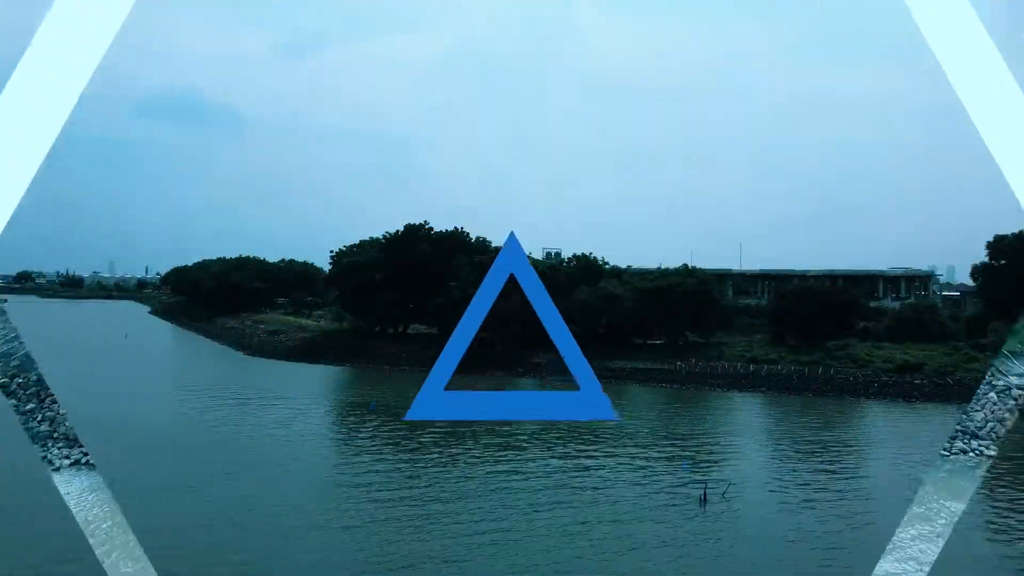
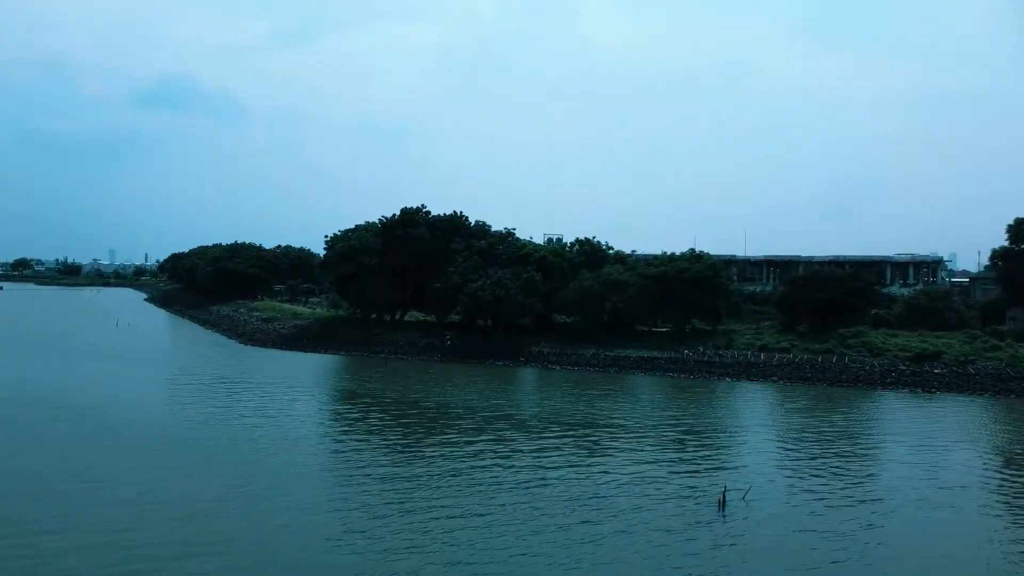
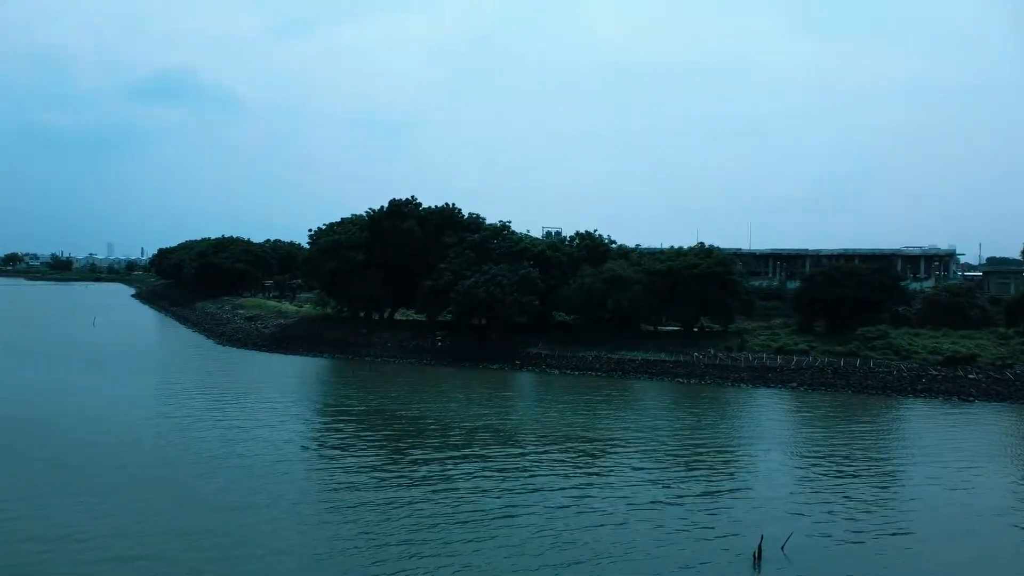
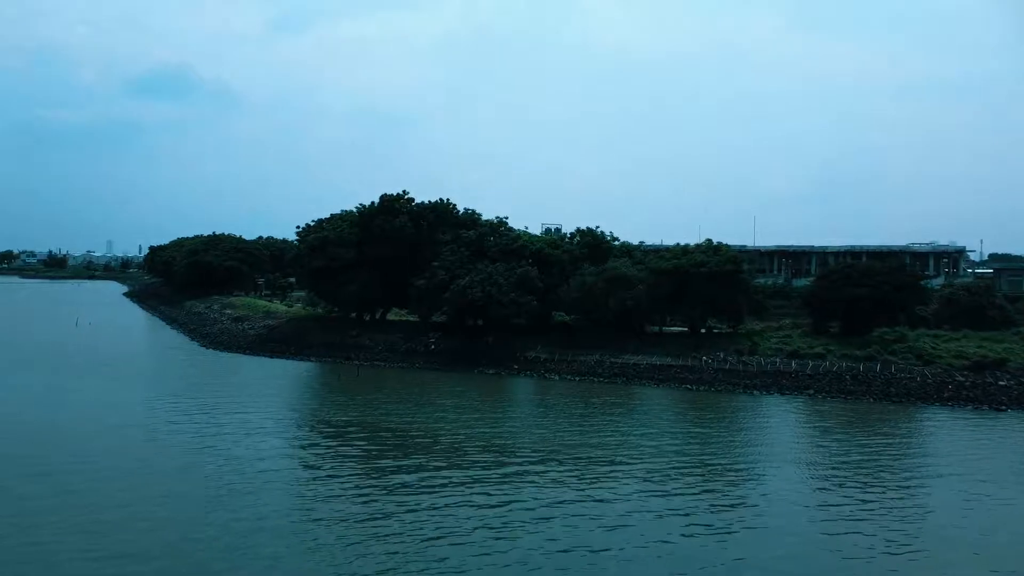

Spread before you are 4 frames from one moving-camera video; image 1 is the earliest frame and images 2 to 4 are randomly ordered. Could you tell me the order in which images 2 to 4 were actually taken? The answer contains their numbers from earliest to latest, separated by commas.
2, 3, 4
